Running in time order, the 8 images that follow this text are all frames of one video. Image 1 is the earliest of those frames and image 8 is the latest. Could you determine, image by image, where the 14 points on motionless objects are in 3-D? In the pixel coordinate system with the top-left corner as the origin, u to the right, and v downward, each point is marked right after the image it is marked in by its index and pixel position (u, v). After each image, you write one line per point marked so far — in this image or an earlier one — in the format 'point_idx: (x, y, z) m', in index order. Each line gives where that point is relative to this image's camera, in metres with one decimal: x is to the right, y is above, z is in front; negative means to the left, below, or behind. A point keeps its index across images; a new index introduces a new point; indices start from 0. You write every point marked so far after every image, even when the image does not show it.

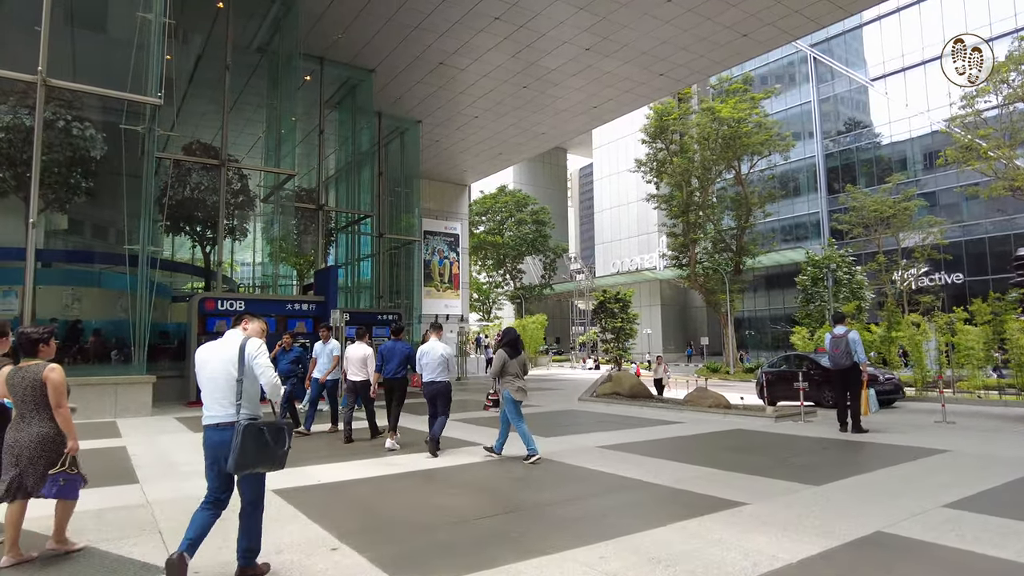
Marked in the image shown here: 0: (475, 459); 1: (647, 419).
0: (-0.4, -1.9, +6.5) m
1: (+2.2, -2.2, +10.0) m
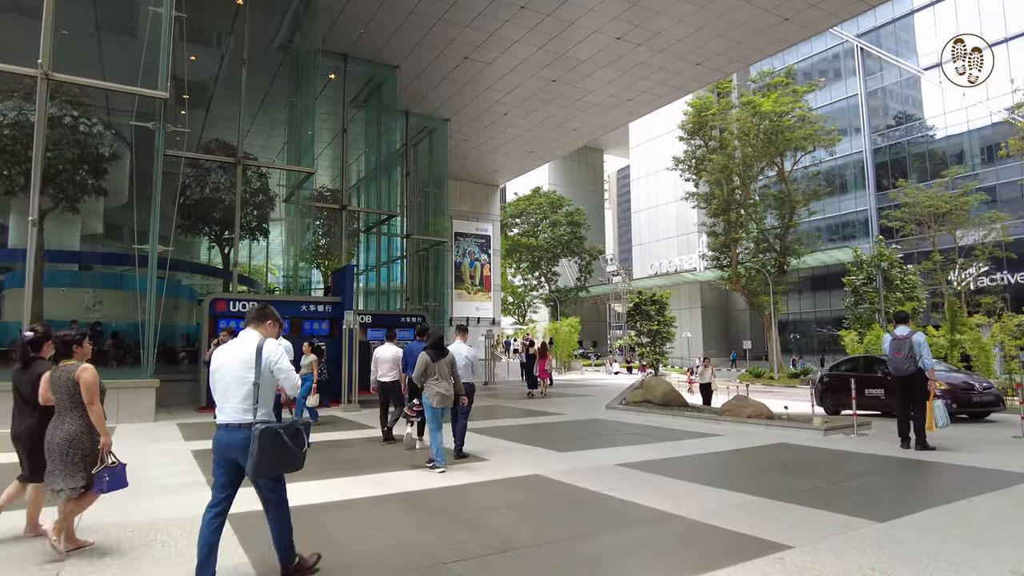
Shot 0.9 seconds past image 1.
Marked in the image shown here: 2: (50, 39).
0: (-0.4, -1.8, +5.8) m
1: (+2.5, -2.2, +9.0) m
2: (-9.3, +5.0, +11.9) m
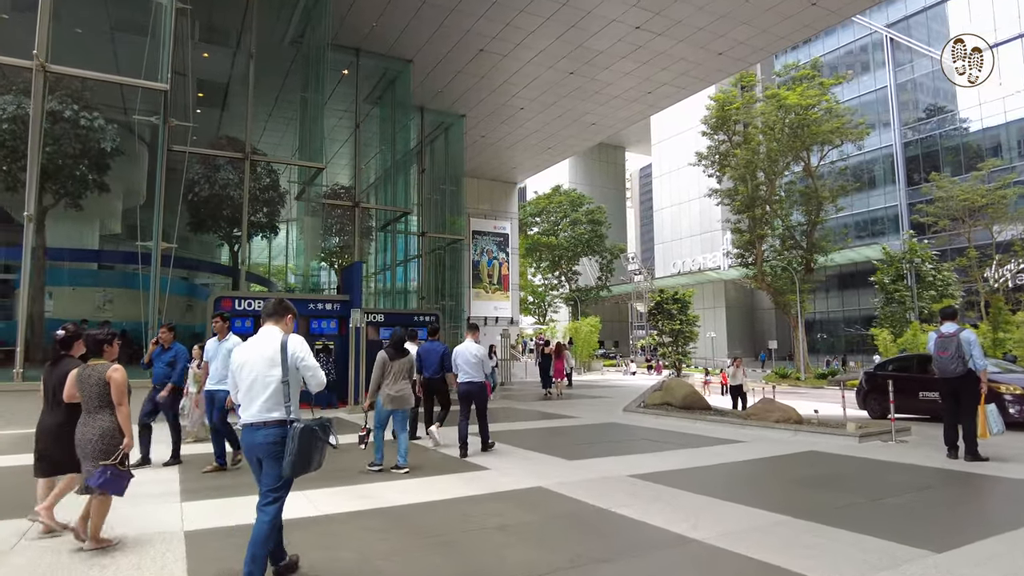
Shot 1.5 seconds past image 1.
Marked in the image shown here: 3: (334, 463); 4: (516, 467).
0: (-0.4, -1.7, +5.3) m
1: (+2.6, -2.1, +8.4) m
2: (-9.1, +5.0, +11.8) m
3: (-2.2, -2.1, +7.1) m
4: (0.0, -1.8, +5.9) m
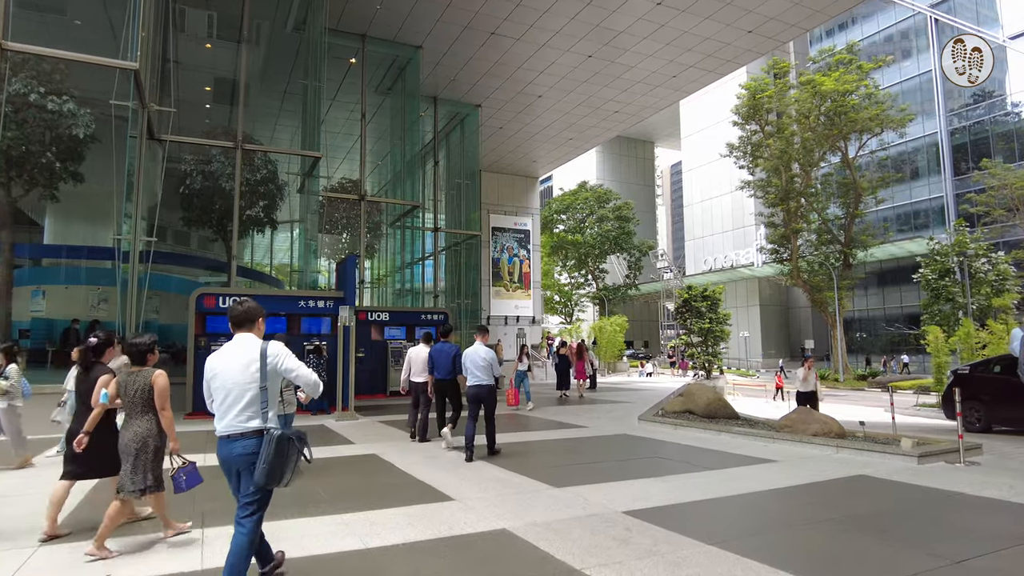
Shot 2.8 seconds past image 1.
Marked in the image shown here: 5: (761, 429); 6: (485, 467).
0: (-0.6, -1.7, +4.2) m
1: (+2.5, -2.0, +7.2) m
2: (-9.0, +5.1, +11.1) m
3: (-2.3, -2.0, +6.1) m
4: (-0.2, -1.7, +4.8) m
5: (+3.4, -1.9, +8.1) m
6: (-0.3, -1.8, +6.1) m
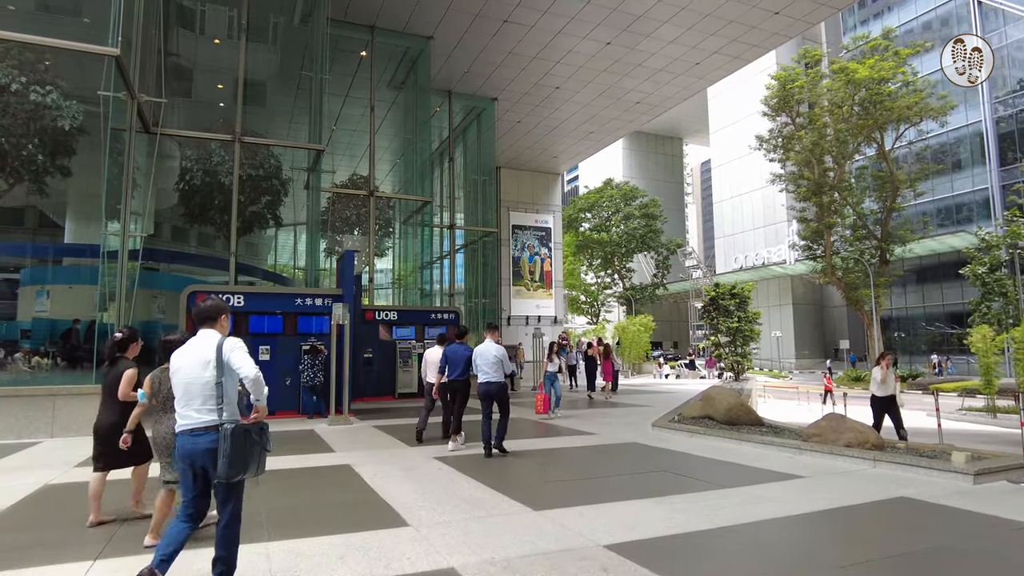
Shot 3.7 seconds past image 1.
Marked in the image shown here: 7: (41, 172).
0: (-0.9, -1.6, +3.5) m
1: (+2.4, -1.9, +6.3) m
2: (-9.0, +5.1, +10.8) m
3: (-2.5, -1.9, +5.5) m
4: (-0.4, -1.6, +4.1) m
5: (+3.3, -1.8, +7.2) m
6: (-0.4, -1.8, +5.4) m
7: (-8.4, +2.1, +10.6) m
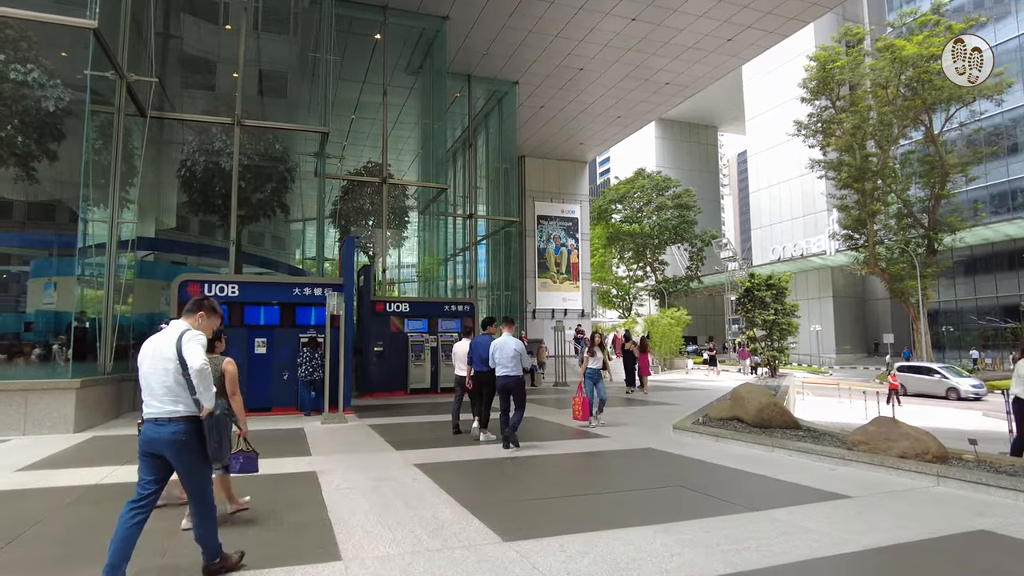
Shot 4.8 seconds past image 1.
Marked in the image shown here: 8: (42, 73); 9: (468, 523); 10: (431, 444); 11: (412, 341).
0: (-1.1, -1.4, +2.7) m
1: (+2.4, -1.7, +5.3) m
2: (-8.8, +5.3, +10.4) m
3: (-2.6, -1.8, +4.8) m
4: (-0.6, -1.5, +3.3) m
5: (+3.3, -1.6, +6.2) m
6: (-0.6, -1.6, +4.6) m
7: (-8.2, +2.2, +10.1) m
8: (-8.0, +3.7, +10.2) m
9: (-0.2, -1.5, +3.9) m
10: (-1.1, -2.0, +7.9) m
11: (-2.5, -1.4, +15.4) m
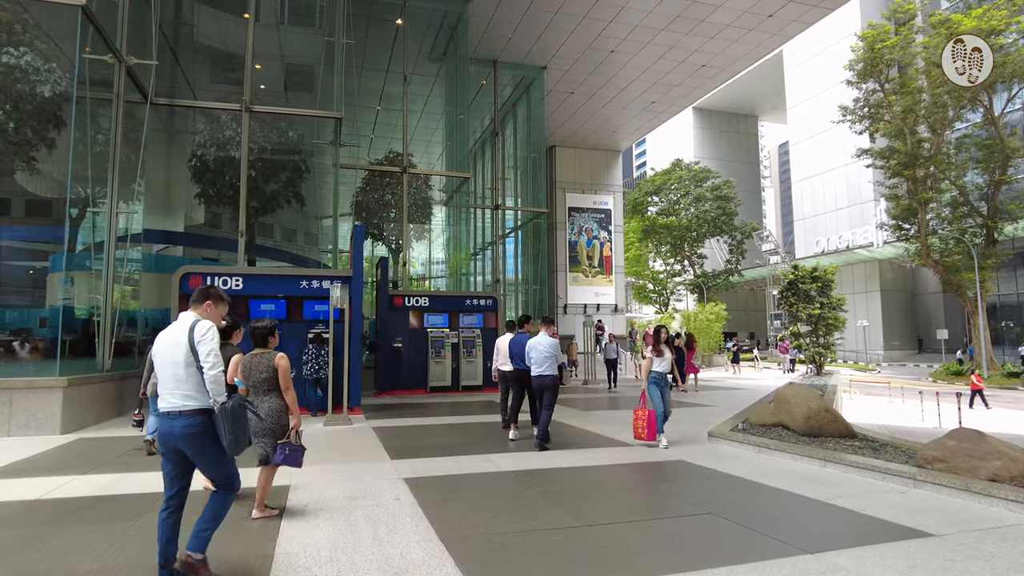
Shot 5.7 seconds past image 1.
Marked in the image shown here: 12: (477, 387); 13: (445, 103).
0: (-1.3, -1.4, +2.0) m
1: (+2.4, -1.6, +4.4) m
2: (-8.6, +5.4, +10.0) m
3: (-2.6, -1.7, +4.1) m
4: (-0.7, -1.4, +2.5) m
5: (+3.3, -1.5, +5.2) m
6: (-0.6, -1.5, +3.8) m
7: (-7.9, +2.3, +9.8) m
8: (-7.7, +3.8, +9.8) m
9: (-0.3, -1.4, +3.2) m
10: (-0.9, -1.9, +7.1) m
11: (-1.9, -1.2, +14.7) m
12: (-0.9, -2.5, +15.2) m
13: (-2.3, +6.3, +19.9) m
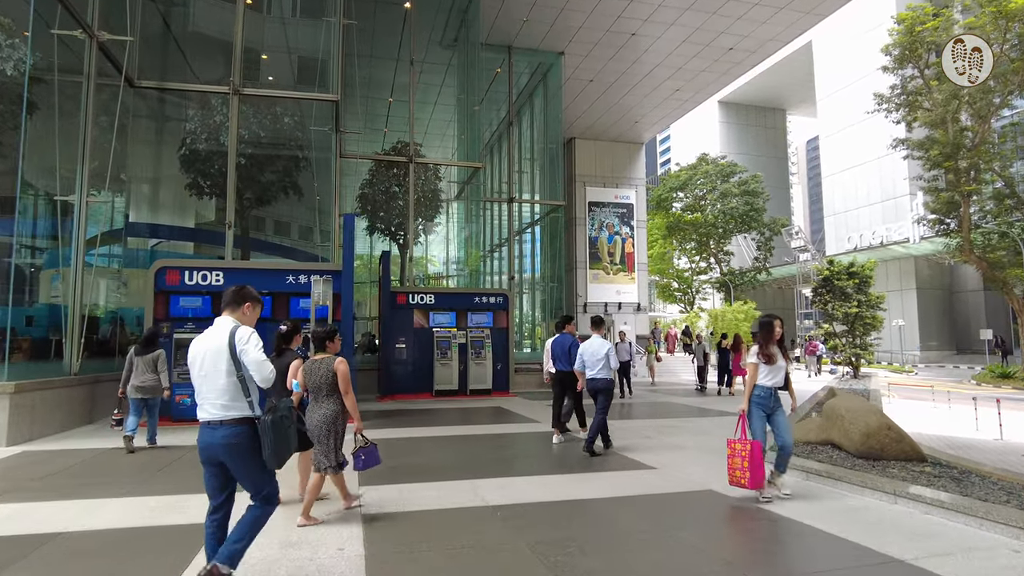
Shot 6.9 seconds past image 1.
0: (-1.5, -1.3, +1.0) m
1: (+2.2, -1.5, +3.3) m
2: (-8.5, +5.5, +9.3) m
3: (-2.7, -1.6, +3.2) m
4: (-0.9, -1.3, +1.5) m
5: (+3.3, -1.5, +4.1) m
6: (-0.7, -1.5, +2.8) m
7: (-7.8, +2.4, +9.1) m
8: (-7.7, +3.8, +9.1) m
9: (-0.5, -1.4, +2.2) m
10: (-0.9, -1.9, +6.1) m
11: (-1.7, -1.1, +13.8) m
12: (-0.6, -2.4, +14.2) m
13: (-1.9, +6.4, +18.9) m
